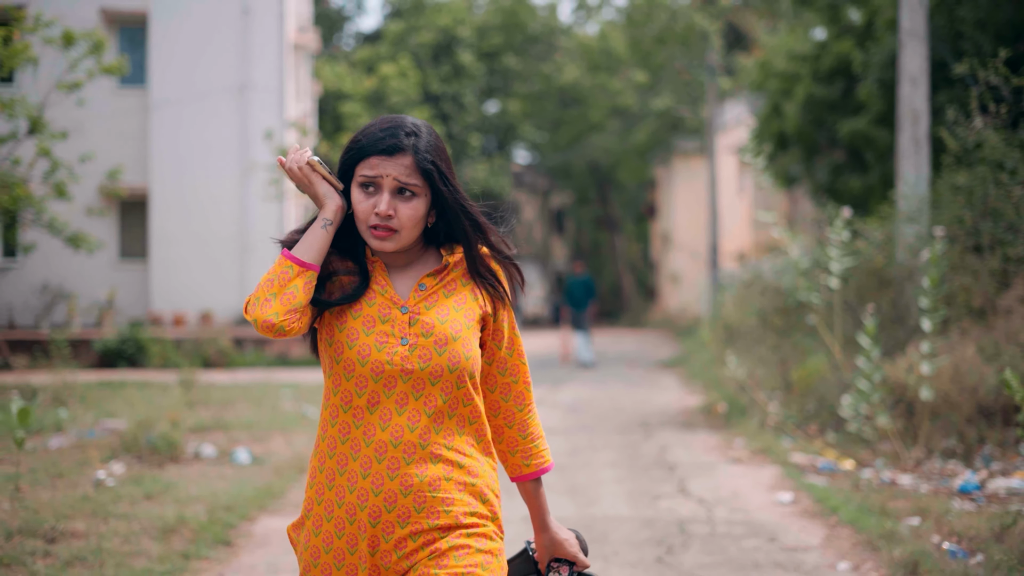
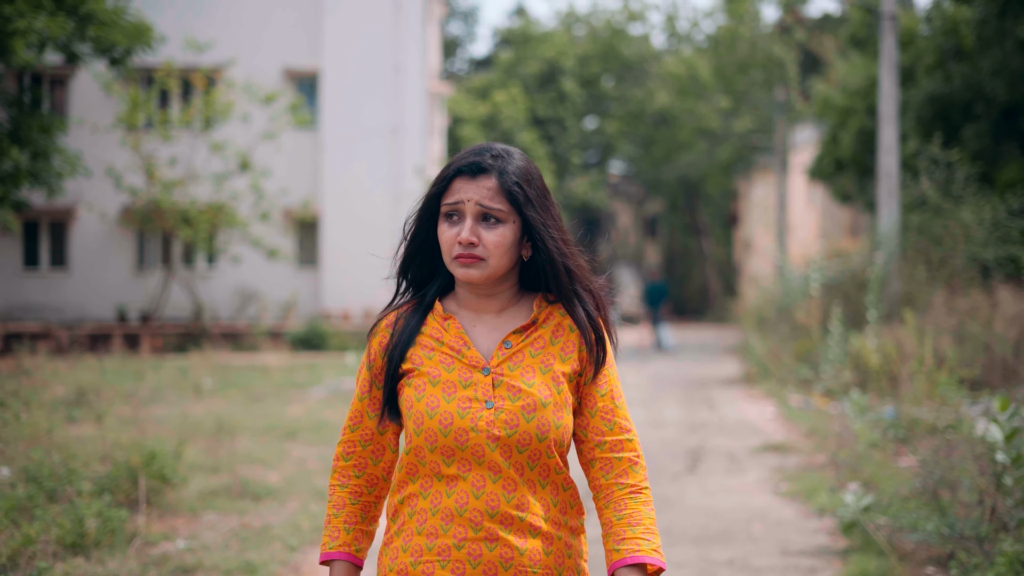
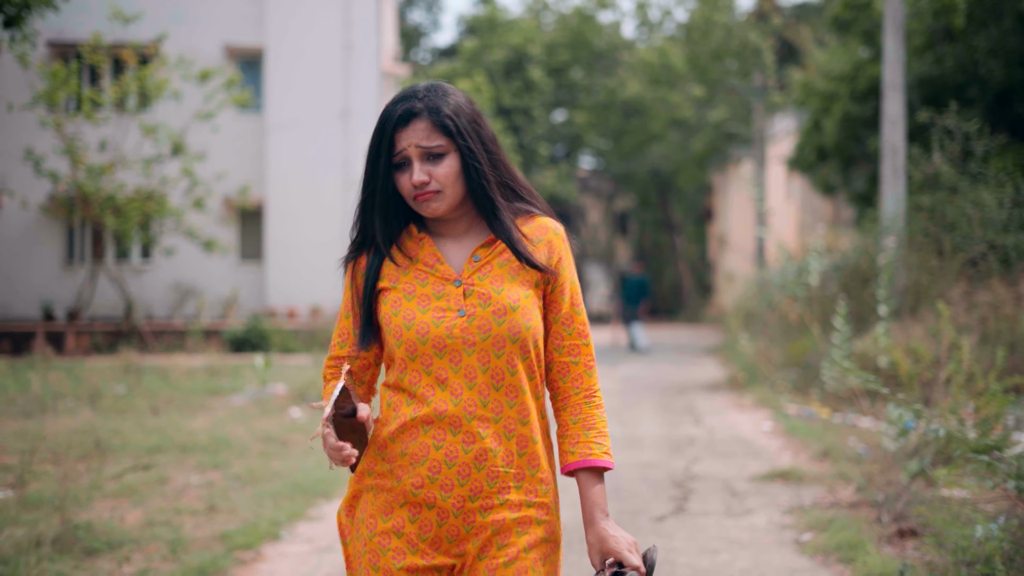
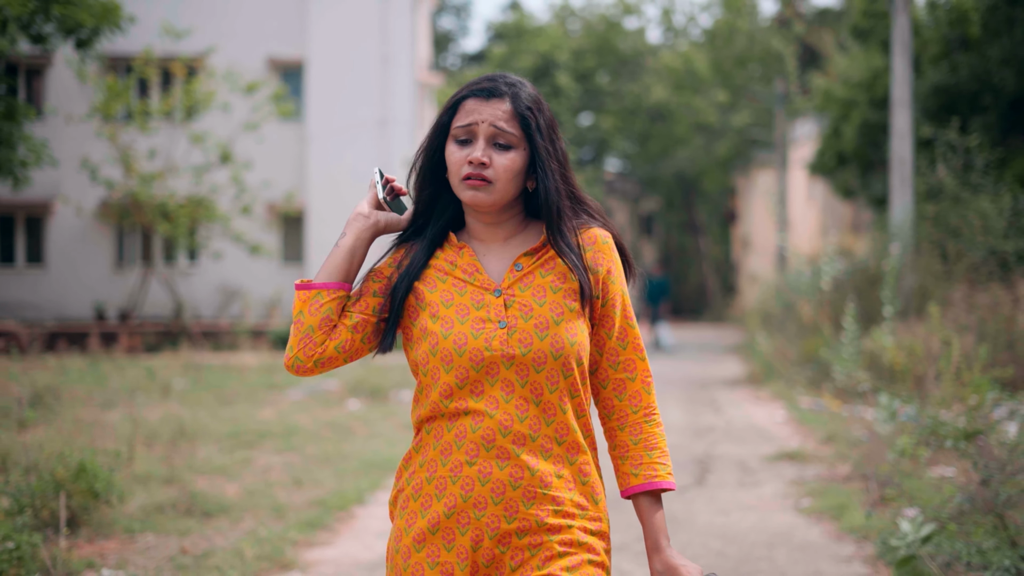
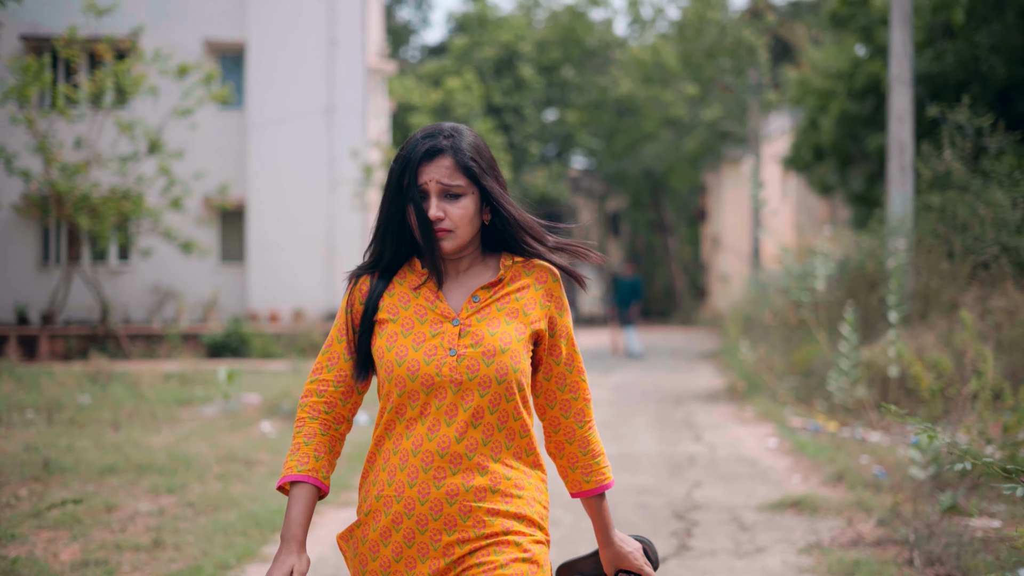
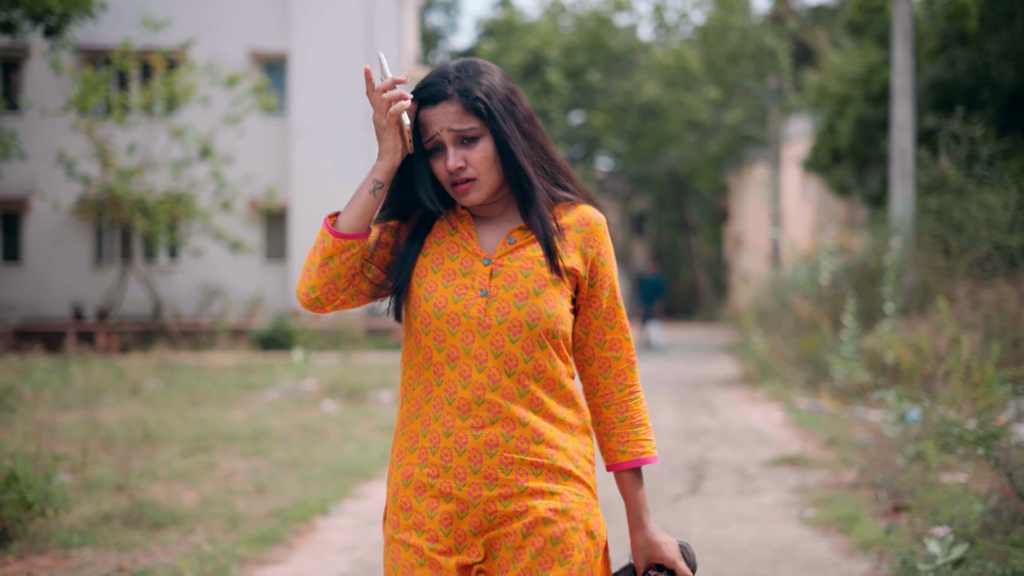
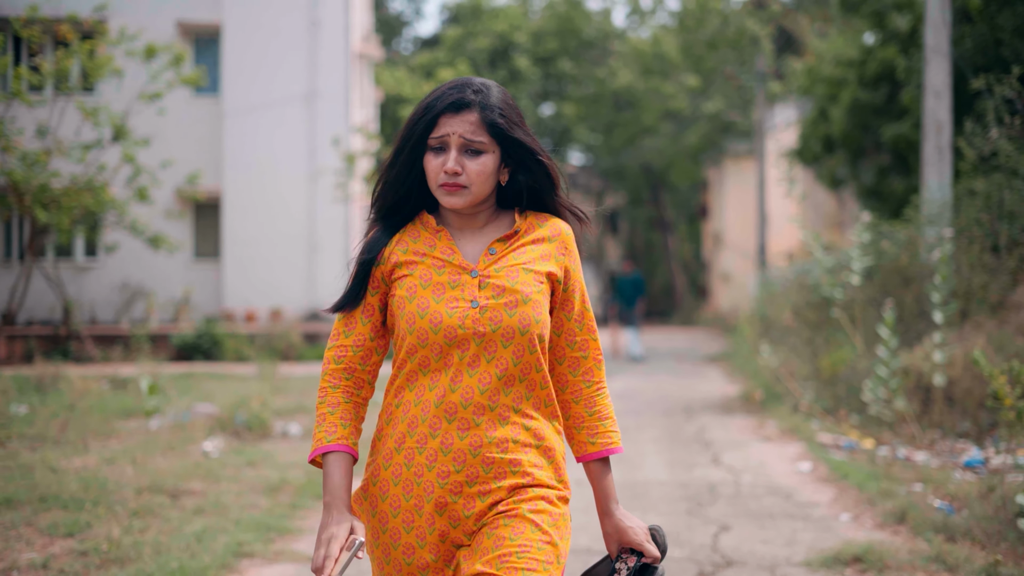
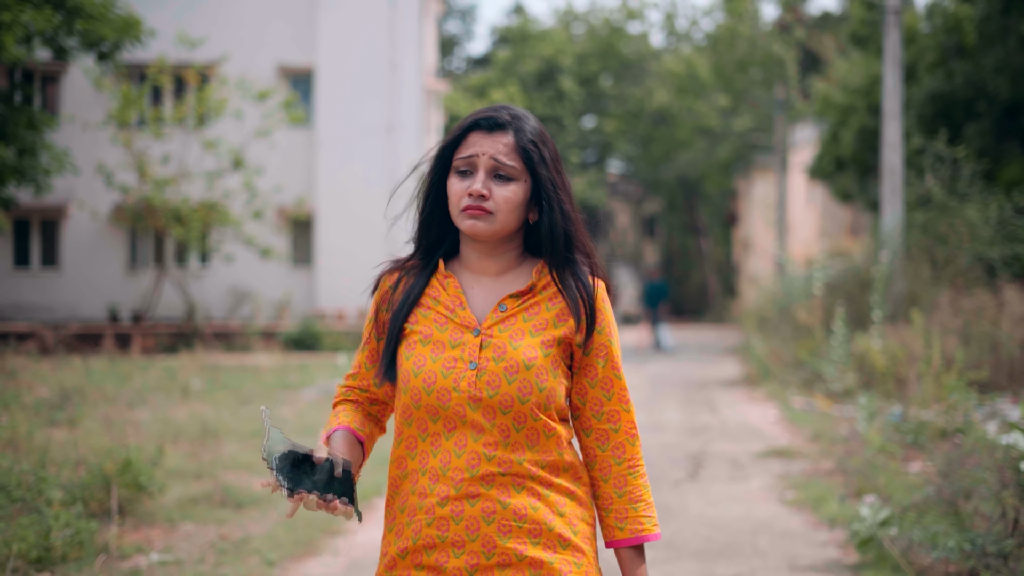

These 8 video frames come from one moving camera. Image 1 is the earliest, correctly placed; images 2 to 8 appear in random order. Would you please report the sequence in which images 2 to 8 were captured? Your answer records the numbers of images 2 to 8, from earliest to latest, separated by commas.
7, 5, 3, 6, 4, 8, 2
